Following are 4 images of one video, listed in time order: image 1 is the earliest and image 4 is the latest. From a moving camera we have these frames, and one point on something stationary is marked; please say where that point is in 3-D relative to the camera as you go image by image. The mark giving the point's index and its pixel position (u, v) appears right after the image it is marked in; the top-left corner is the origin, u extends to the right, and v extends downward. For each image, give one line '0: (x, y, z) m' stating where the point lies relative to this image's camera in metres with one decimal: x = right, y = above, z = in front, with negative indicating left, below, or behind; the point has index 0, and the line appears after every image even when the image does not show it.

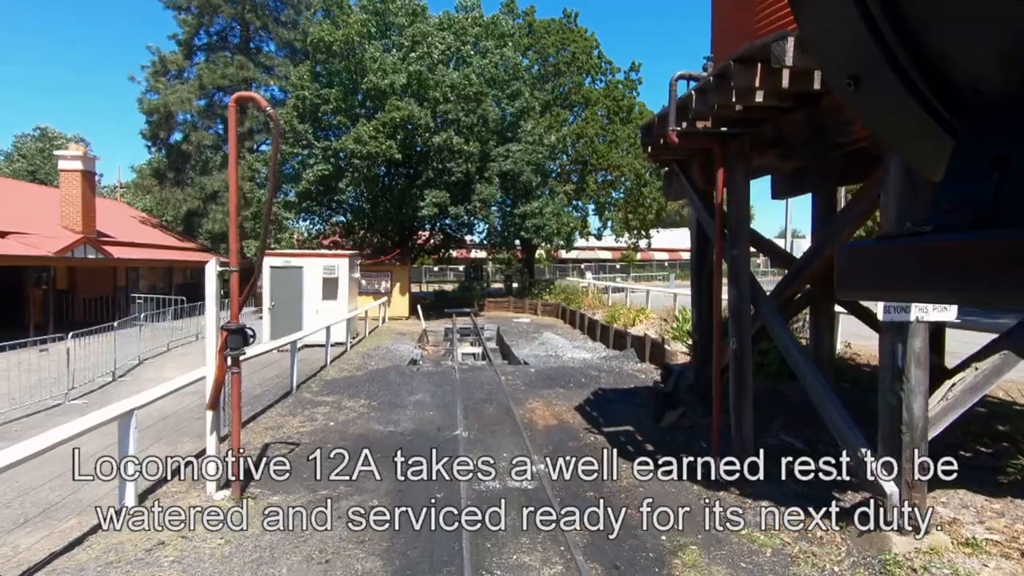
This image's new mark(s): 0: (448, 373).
0: (-1.2, -1.6, +10.6) m
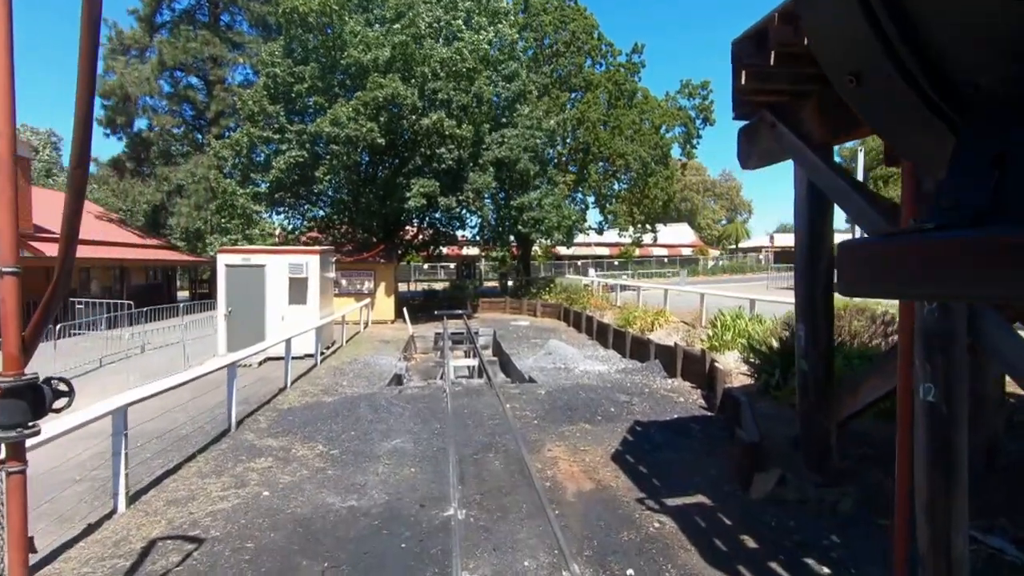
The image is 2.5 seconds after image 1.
0: (-1.1, -1.6, +8.4) m
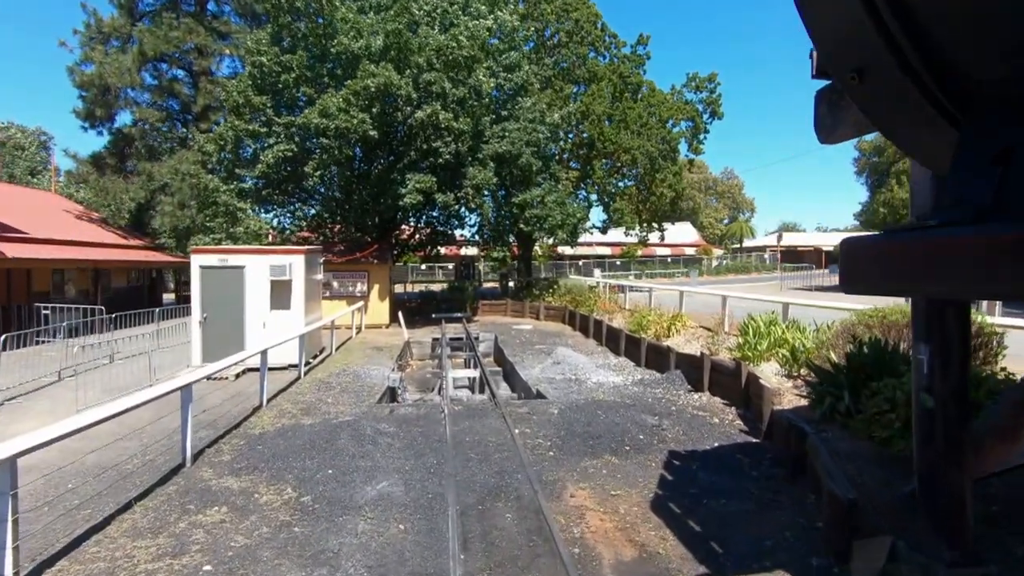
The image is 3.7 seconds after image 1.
0: (-1.0, -1.7, +7.2) m
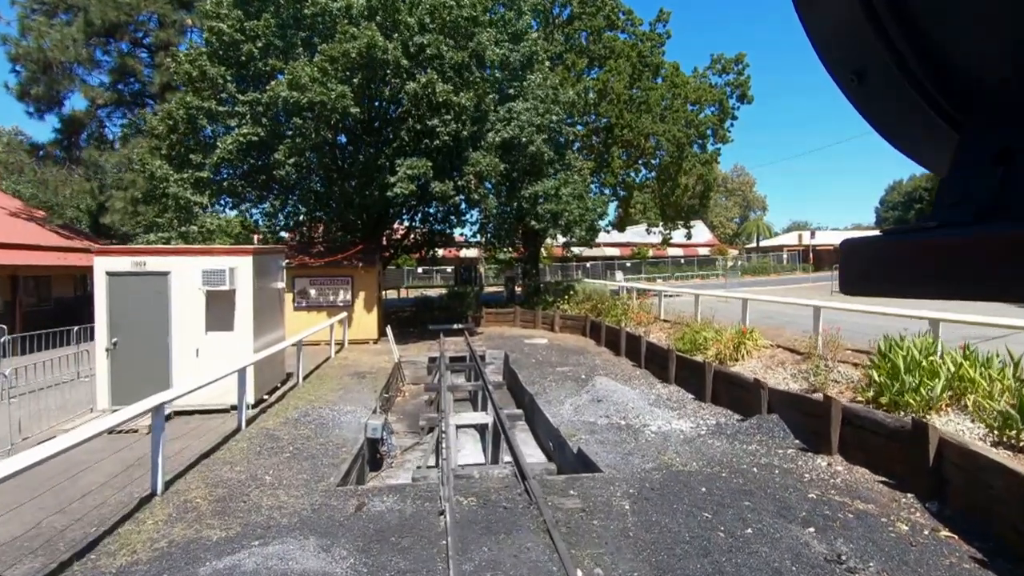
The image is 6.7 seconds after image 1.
0: (-0.6, -1.8, +4.2) m
